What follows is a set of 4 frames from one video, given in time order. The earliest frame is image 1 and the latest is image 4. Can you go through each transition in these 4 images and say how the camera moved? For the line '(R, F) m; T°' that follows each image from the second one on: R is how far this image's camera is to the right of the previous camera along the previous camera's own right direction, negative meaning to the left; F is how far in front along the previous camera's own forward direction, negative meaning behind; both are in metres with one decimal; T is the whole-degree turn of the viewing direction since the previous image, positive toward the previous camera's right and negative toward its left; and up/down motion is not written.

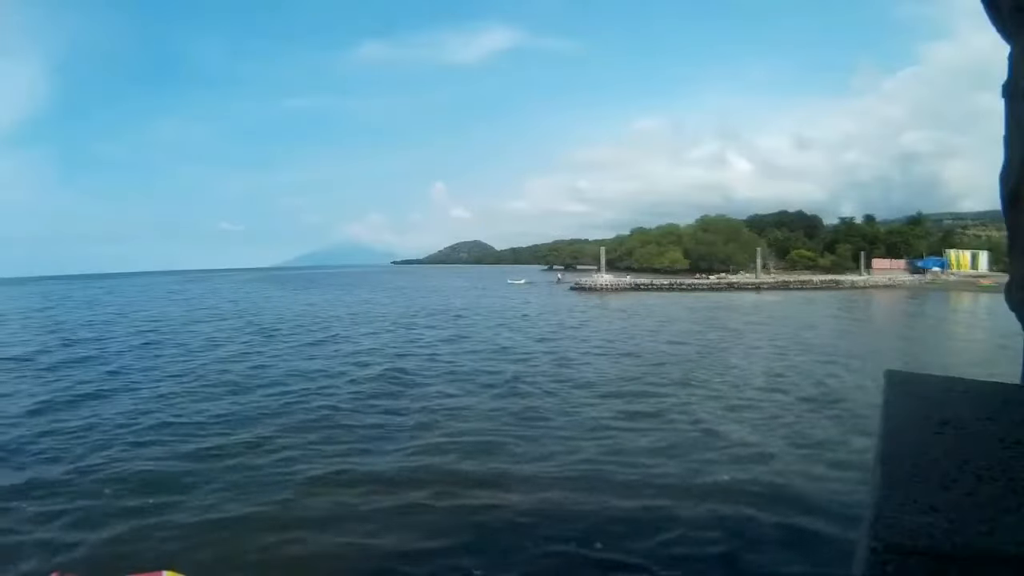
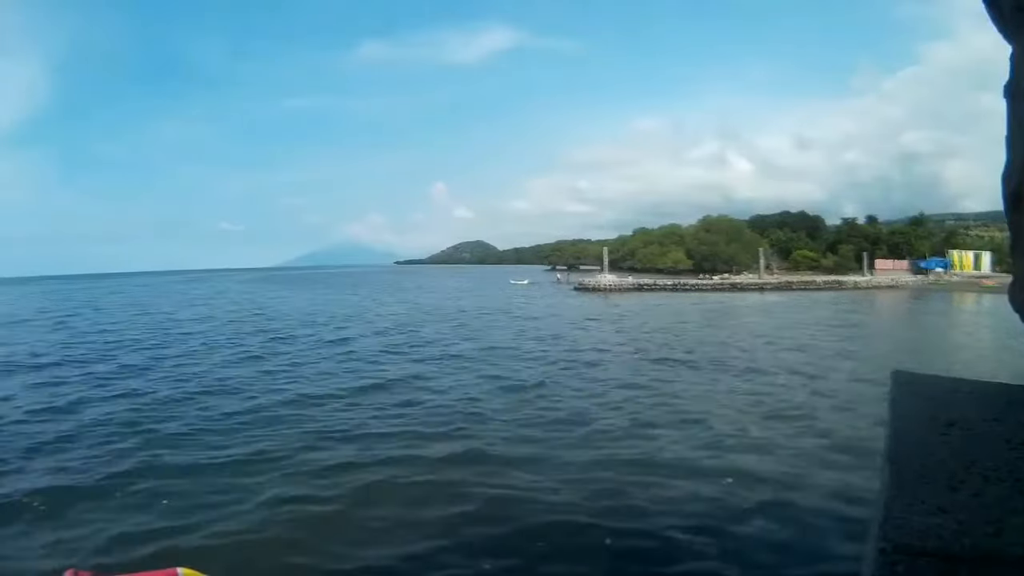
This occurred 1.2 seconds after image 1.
(-1.6, -1.7) m; 0°
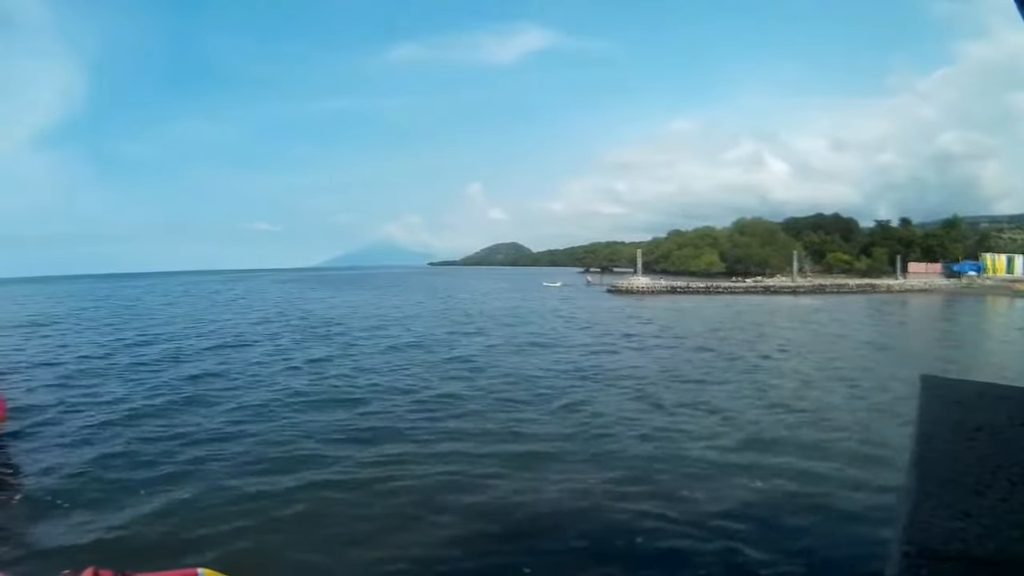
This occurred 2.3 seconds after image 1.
(+1.1, +0.9) m; -2°
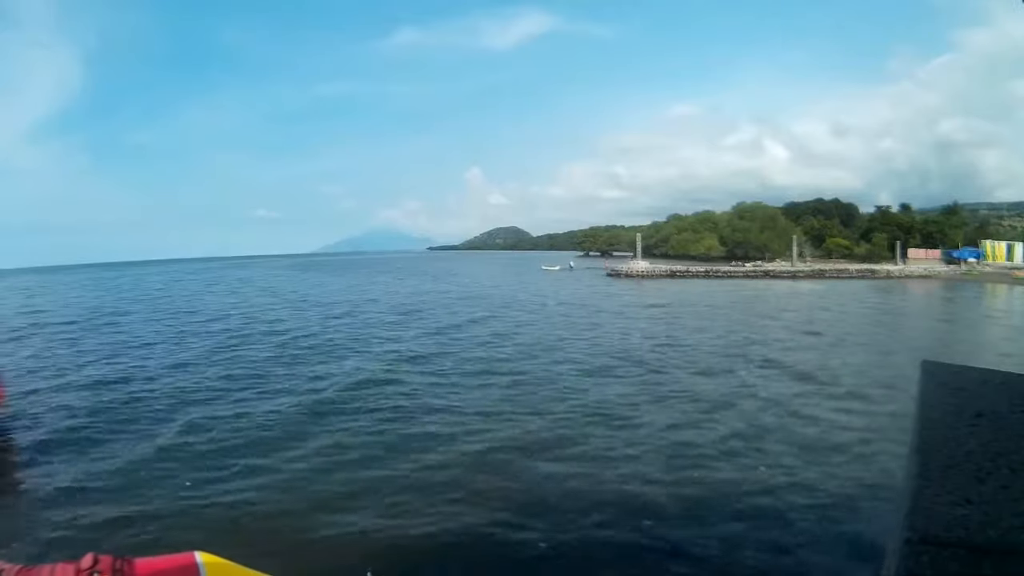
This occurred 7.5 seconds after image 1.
(0.0, +0.1) m; 0°
